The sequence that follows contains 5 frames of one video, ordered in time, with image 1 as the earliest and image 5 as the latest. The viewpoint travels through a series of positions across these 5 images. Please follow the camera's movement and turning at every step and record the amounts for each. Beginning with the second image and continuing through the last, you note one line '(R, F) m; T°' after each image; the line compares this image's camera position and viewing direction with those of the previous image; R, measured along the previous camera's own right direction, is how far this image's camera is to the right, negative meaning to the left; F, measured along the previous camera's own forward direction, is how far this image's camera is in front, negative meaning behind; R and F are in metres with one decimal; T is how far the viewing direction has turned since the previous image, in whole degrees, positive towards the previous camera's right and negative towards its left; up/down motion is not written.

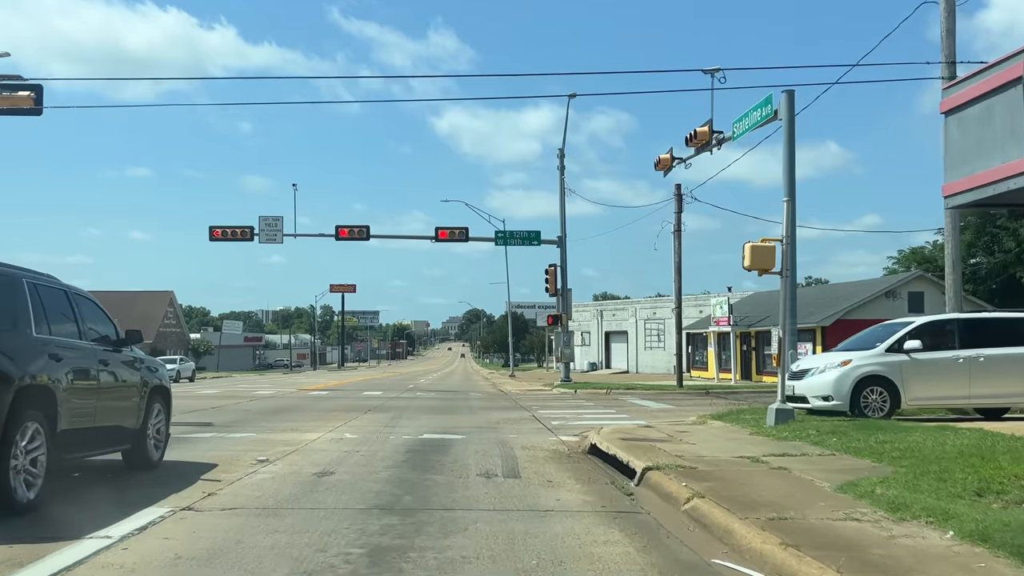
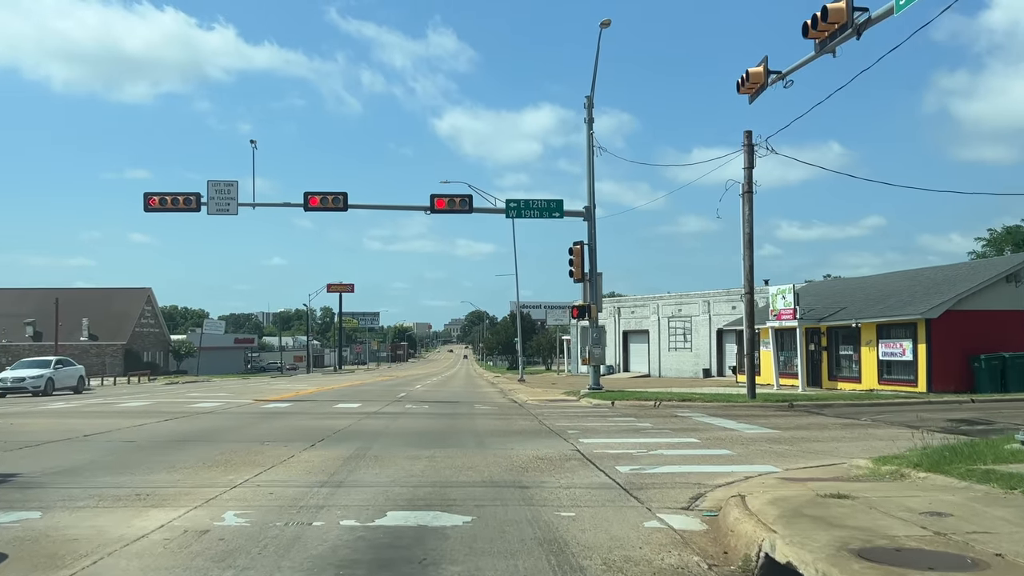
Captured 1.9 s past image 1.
(-0.4, +7.7) m; 0°
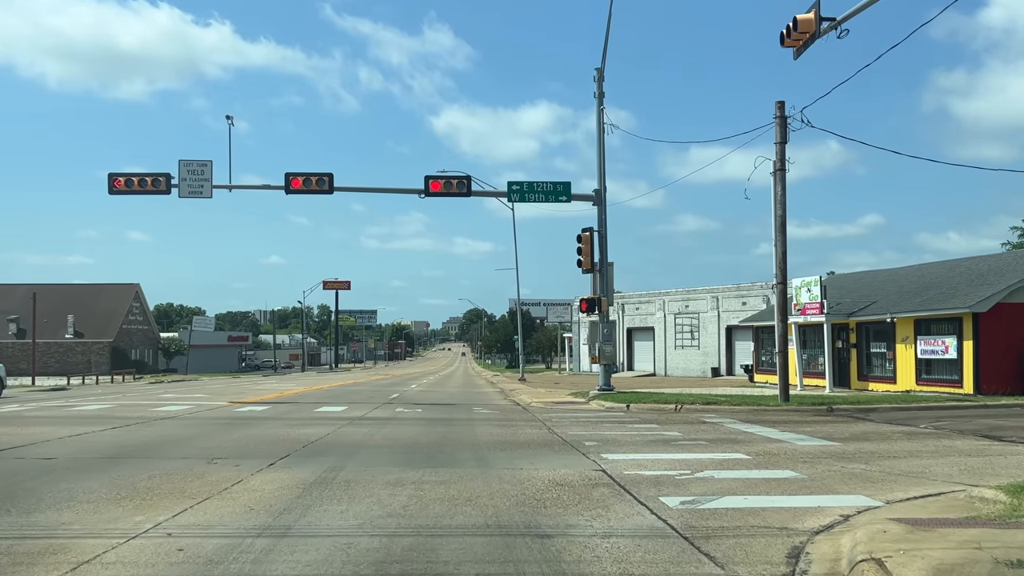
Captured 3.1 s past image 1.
(-0.1, +2.7) m; 0°
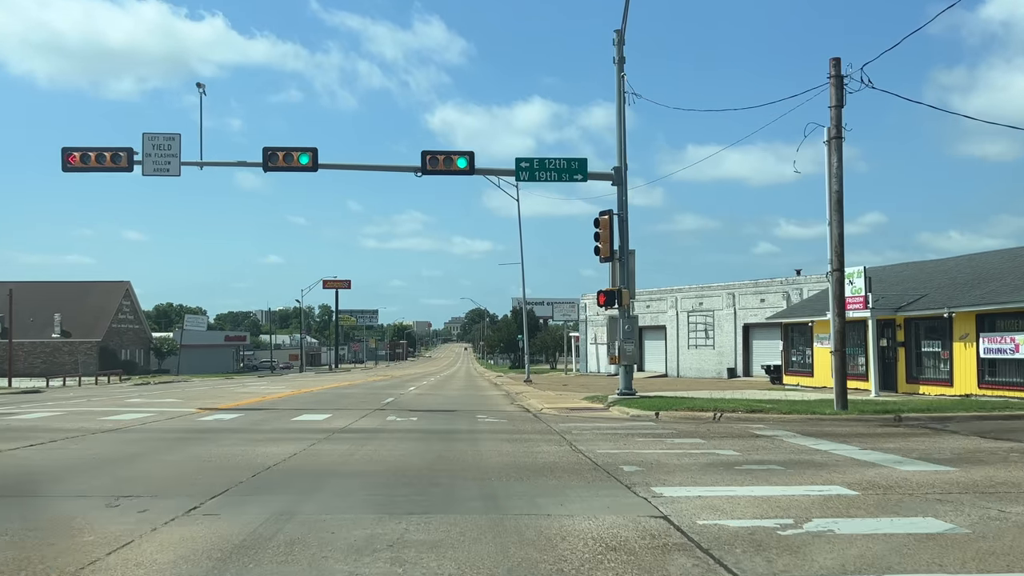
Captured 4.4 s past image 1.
(-0.2, +3.2) m; 0°
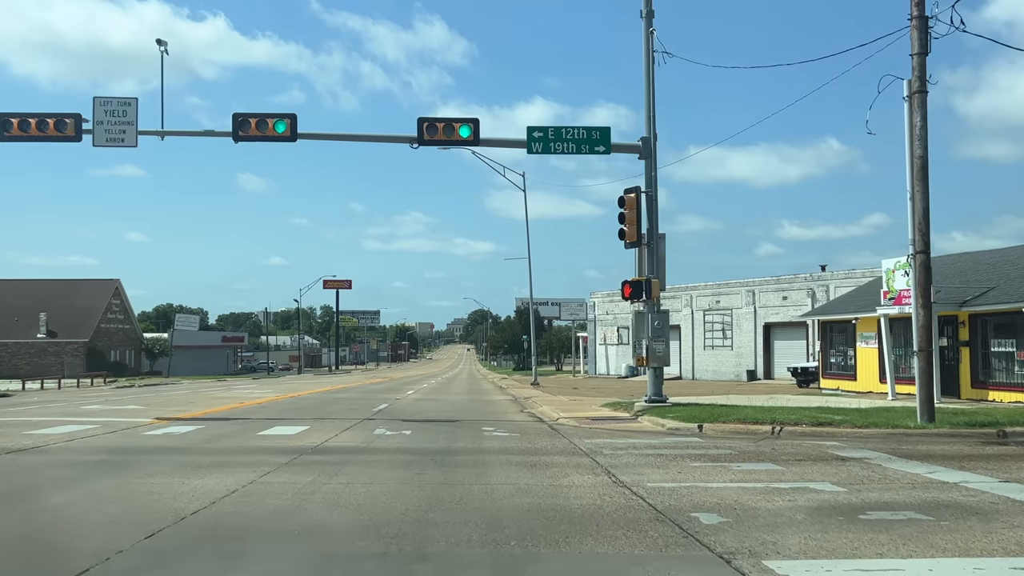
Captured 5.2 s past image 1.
(-0.2, +3.3) m; 0°
